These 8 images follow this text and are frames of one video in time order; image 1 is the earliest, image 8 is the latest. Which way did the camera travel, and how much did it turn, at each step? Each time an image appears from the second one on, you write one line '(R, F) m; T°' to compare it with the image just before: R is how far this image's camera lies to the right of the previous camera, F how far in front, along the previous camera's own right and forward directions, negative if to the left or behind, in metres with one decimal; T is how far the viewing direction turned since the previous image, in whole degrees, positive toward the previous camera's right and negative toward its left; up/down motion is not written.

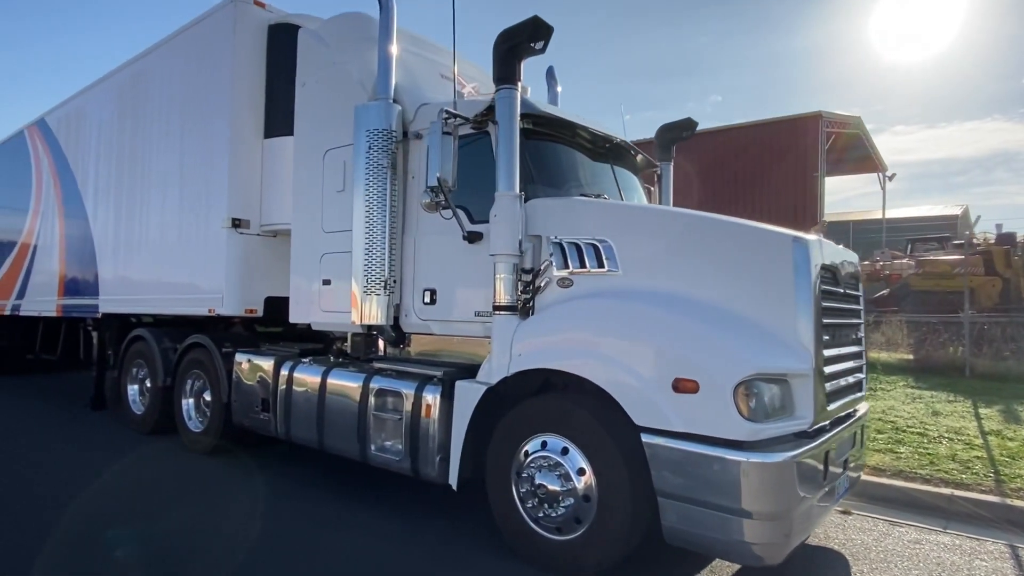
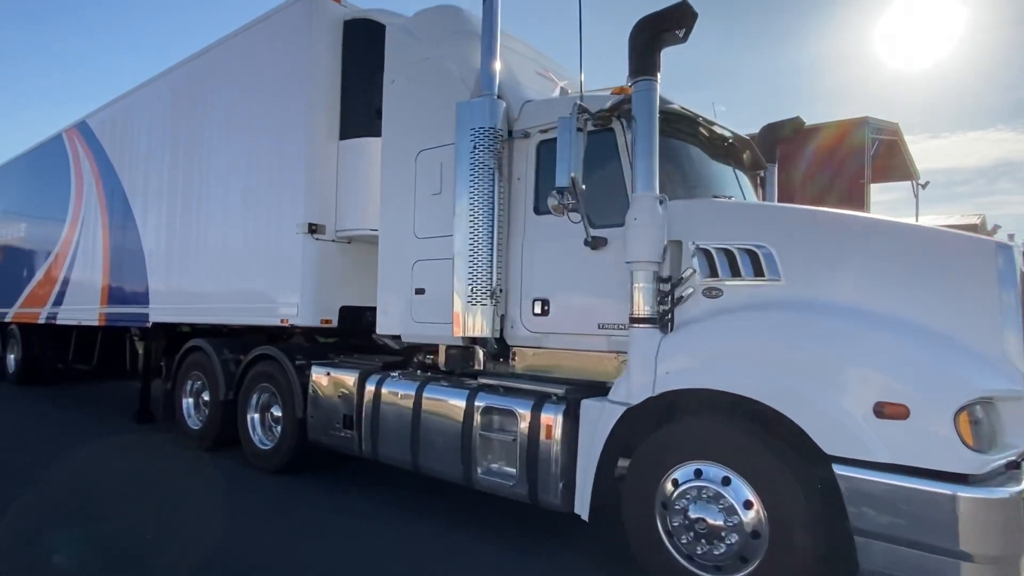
(-0.9, +0.4) m; 0°
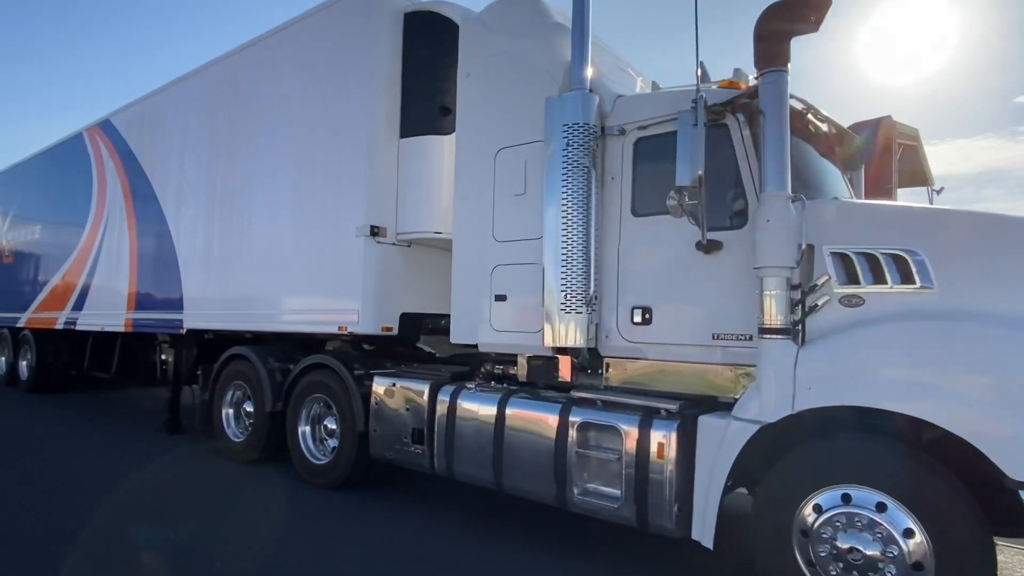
(-0.7, +0.3) m; +1°
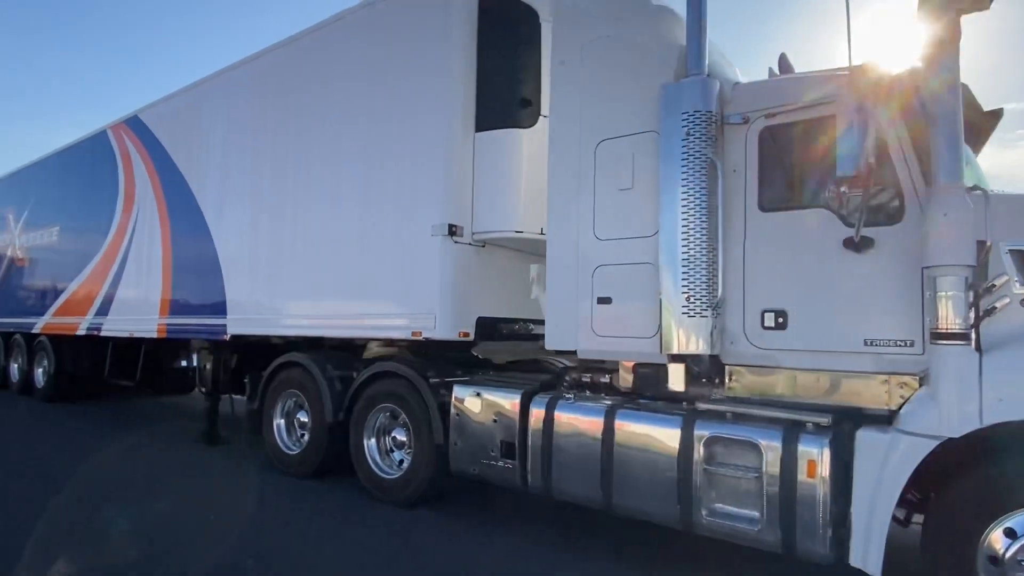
(-0.8, +0.4) m; +1°
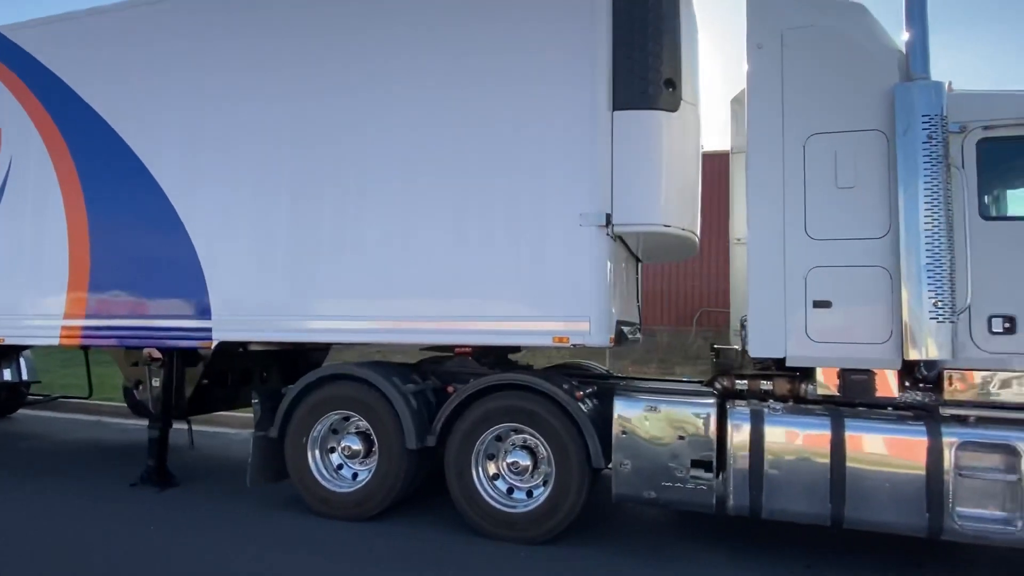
(-2.8, +1.2) m; +20°
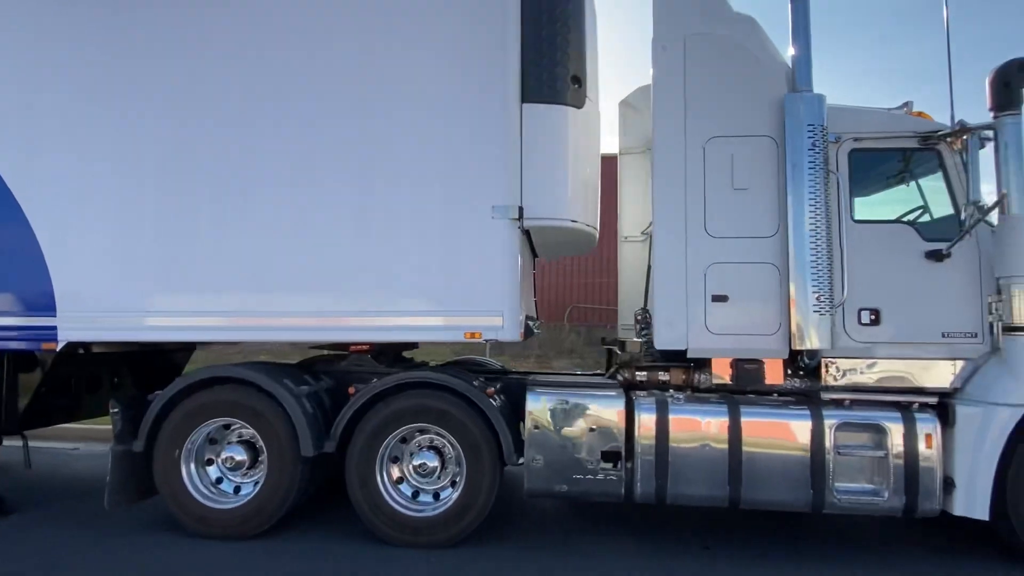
(-0.3, +0.2) m; +12°
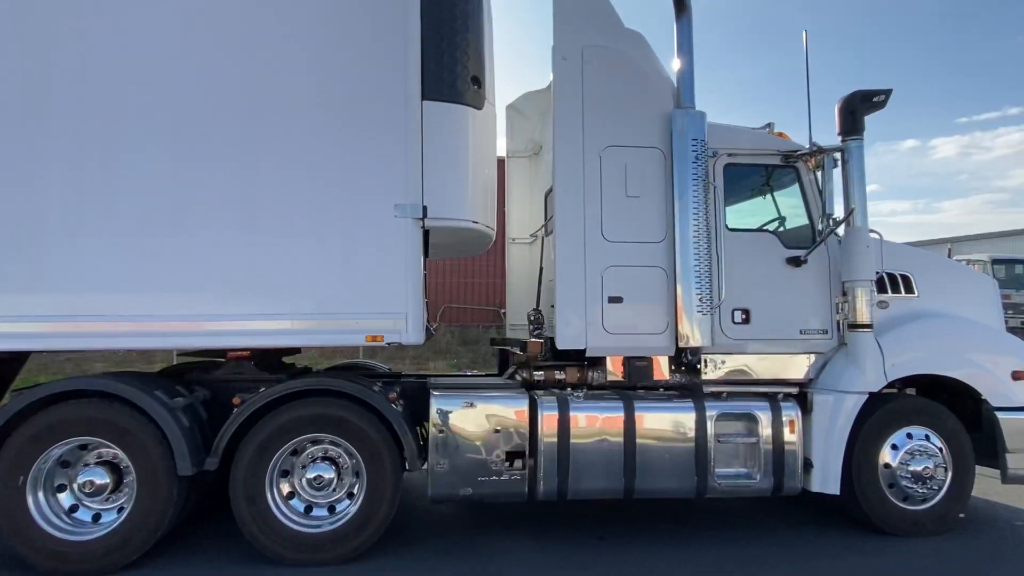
(-0.3, +0.1) m; +13°
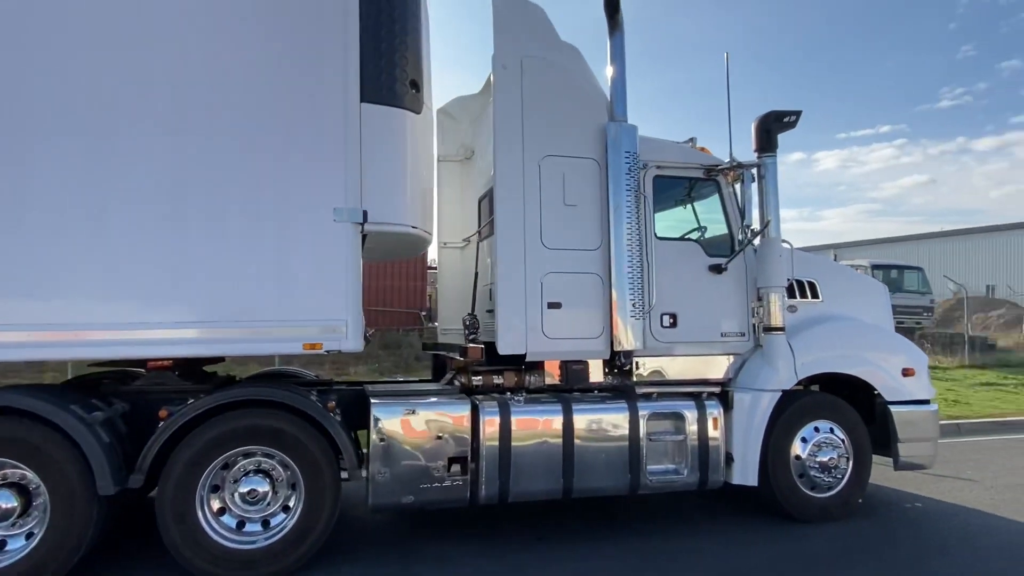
(-0.2, 0.0) m; +8°
